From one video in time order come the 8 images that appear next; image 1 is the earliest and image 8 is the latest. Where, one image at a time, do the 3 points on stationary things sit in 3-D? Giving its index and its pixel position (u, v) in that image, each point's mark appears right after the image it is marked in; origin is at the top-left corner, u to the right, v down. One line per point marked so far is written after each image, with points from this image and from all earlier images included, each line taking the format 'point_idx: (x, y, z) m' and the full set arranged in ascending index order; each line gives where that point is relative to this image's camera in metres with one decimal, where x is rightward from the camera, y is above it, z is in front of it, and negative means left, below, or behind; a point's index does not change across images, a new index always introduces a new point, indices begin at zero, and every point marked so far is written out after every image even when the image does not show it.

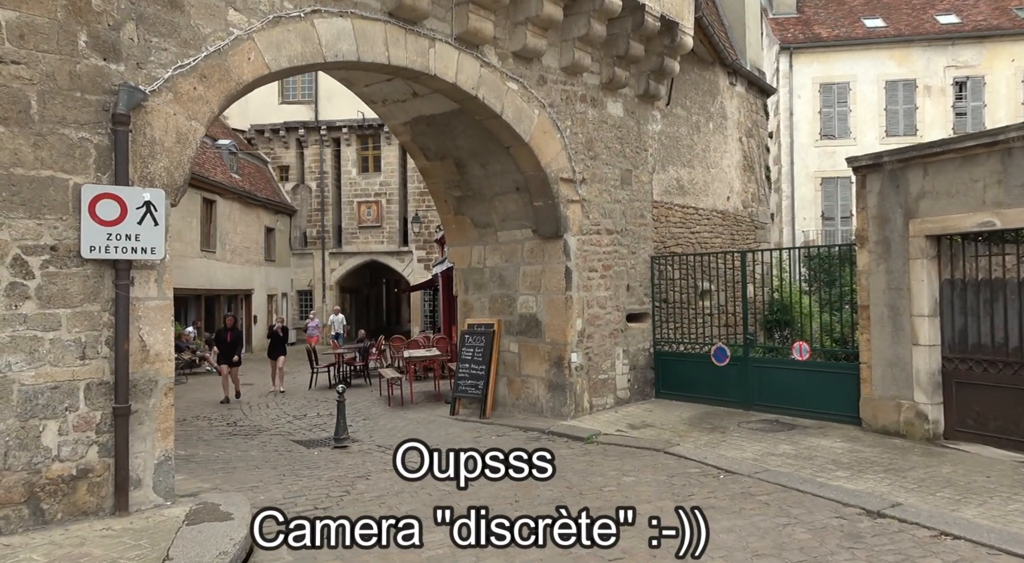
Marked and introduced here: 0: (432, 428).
0: (-0.9, -1.7, +8.6) m
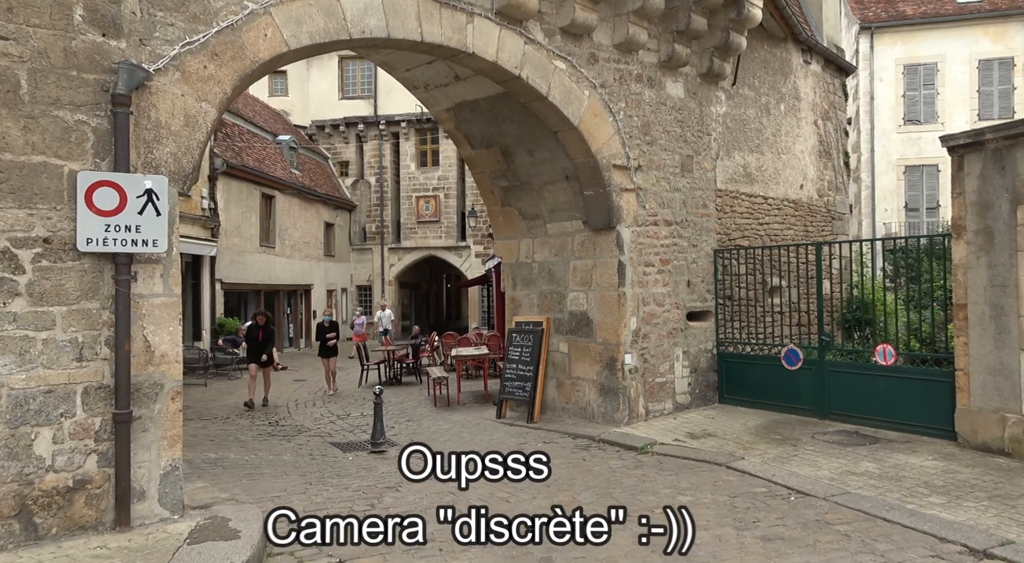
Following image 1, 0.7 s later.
0: (-0.4, -1.6, +8.1) m
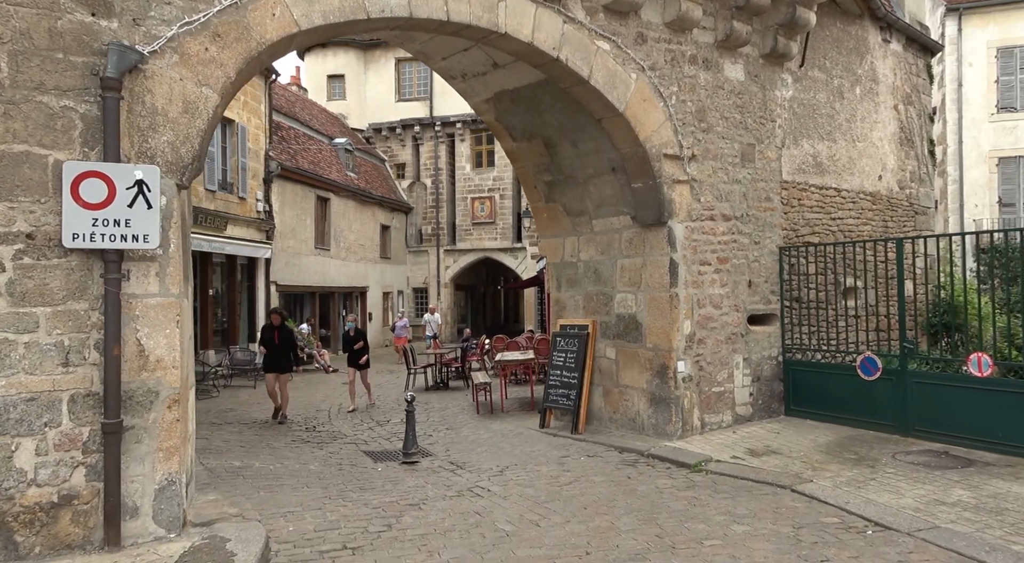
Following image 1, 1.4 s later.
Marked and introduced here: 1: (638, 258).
0: (+0.1, -1.7, +7.6) m
1: (+1.3, +0.2, +7.4) m
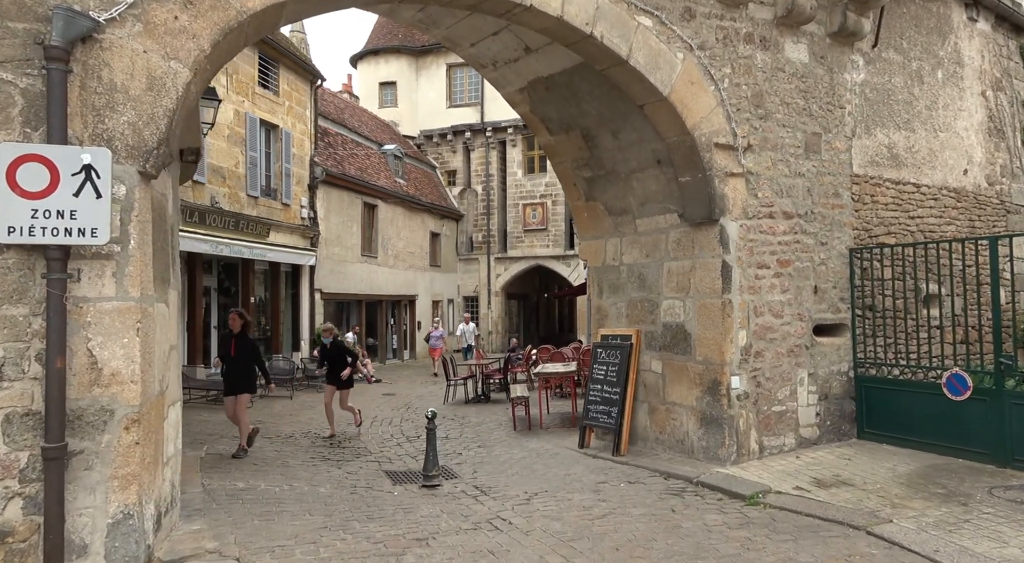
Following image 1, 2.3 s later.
0: (+0.4, -1.7, +6.9) m
1: (+1.6, +0.2, +6.6) m
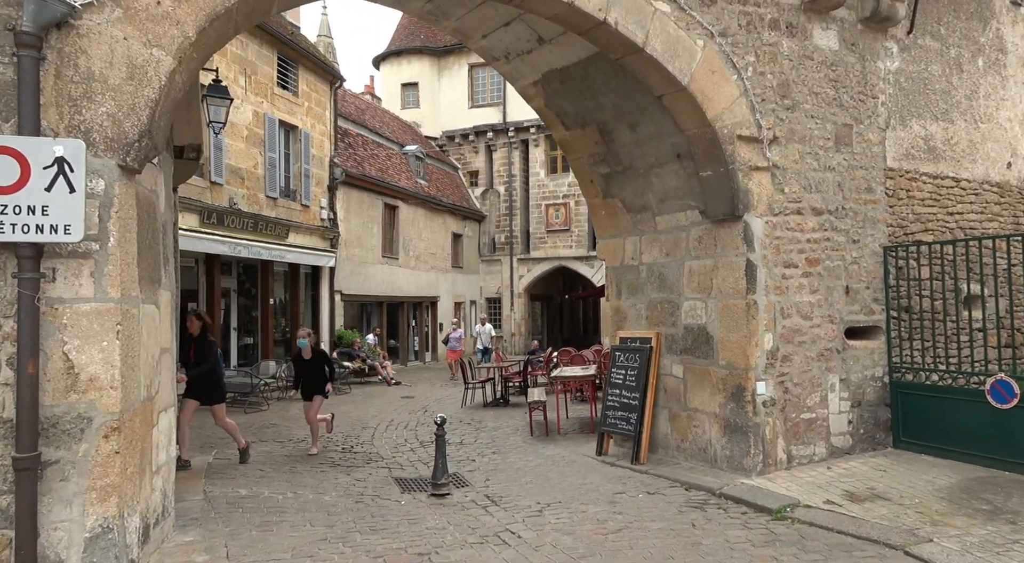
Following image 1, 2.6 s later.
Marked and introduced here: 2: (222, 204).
0: (+0.5, -1.7, +6.6) m
1: (+1.7, +0.2, +6.3) m
2: (-5.1, +1.4, +13.1) m
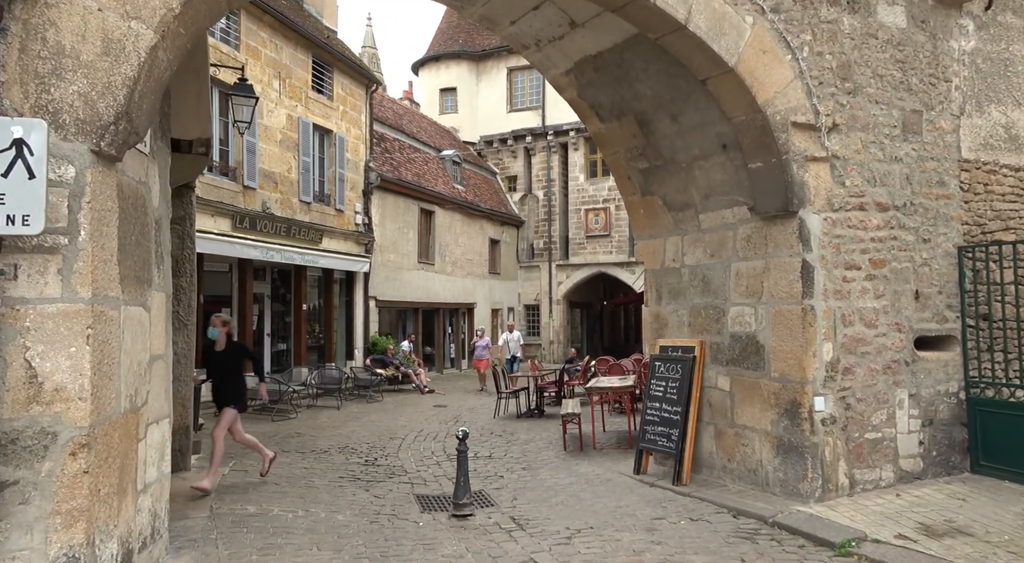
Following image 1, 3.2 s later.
0: (+0.8, -1.7, +6.1) m
1: (+1.9, +0.2, +5.7) m
2: (-4.5, +1.3, +12.9) m
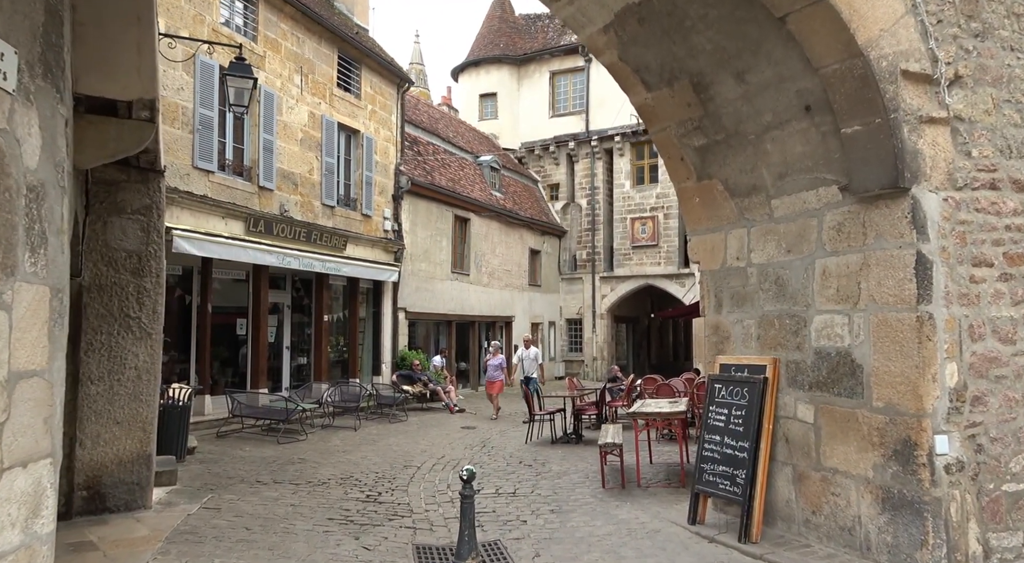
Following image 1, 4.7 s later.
0: (+0.9, -1.7, +4.8) m
1: (+2.0, +0.2, +4.4) m
2: (-3.9, +1.1, +12.0) m
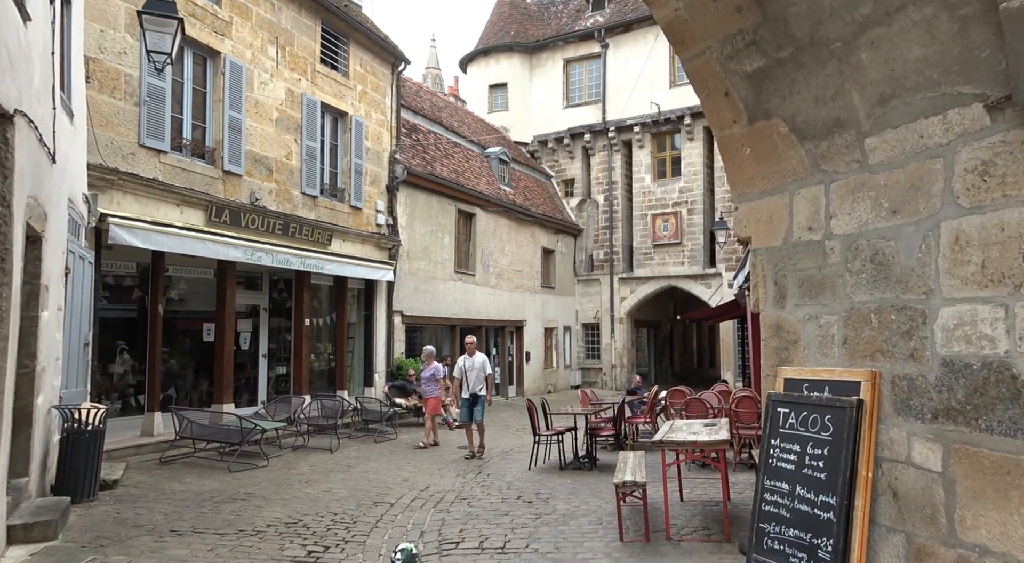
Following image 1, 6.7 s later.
0: (+0.8, -1.6, +3.1) m
1: (+1.9, +0.3, +2.8) m
2: (-3.8, +1.2, +10.5) m
